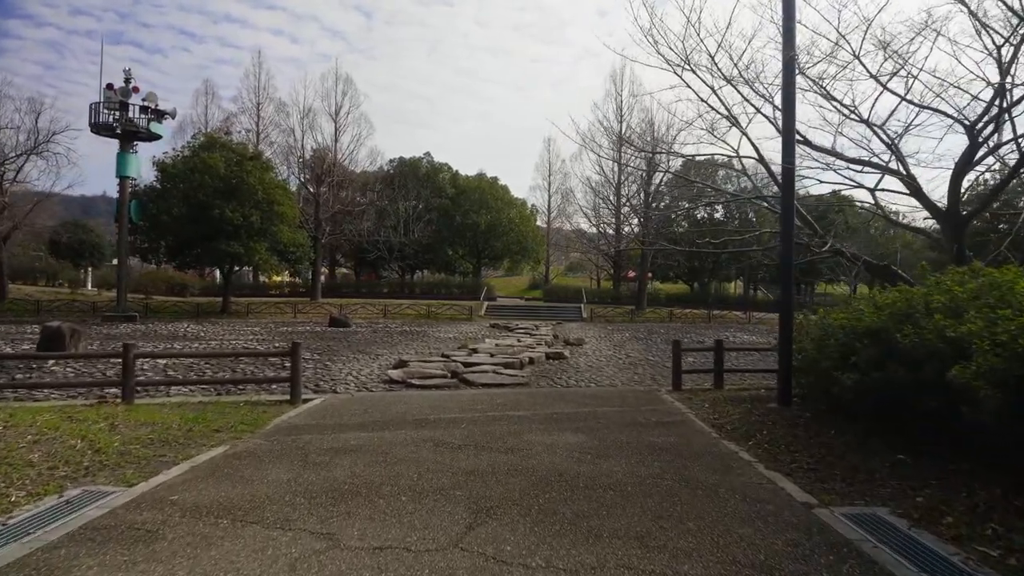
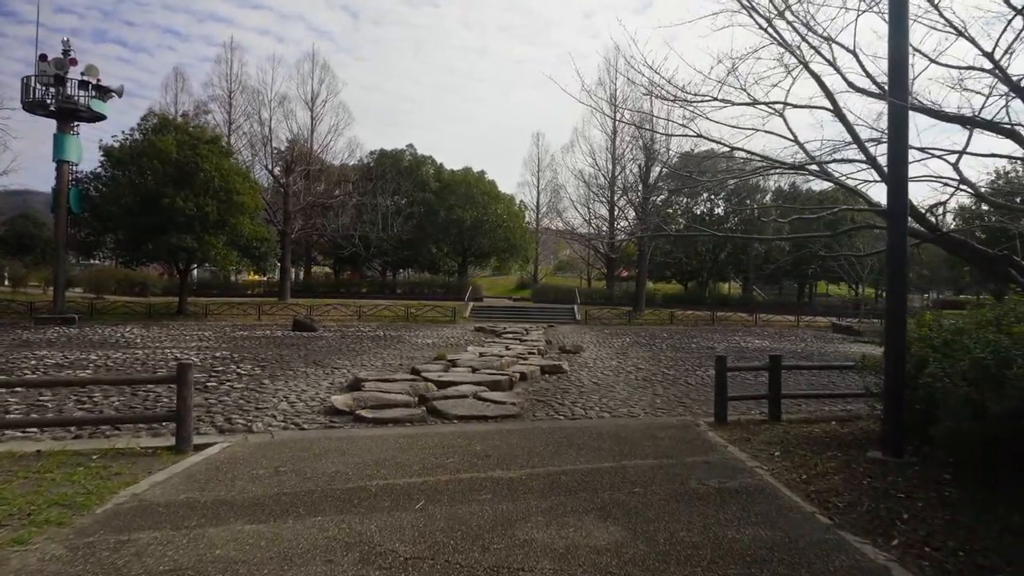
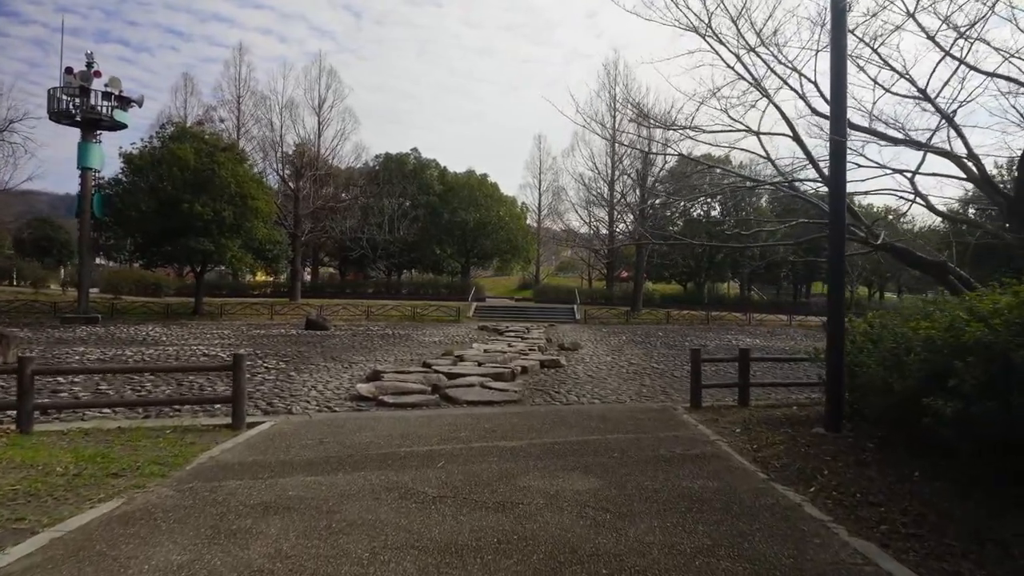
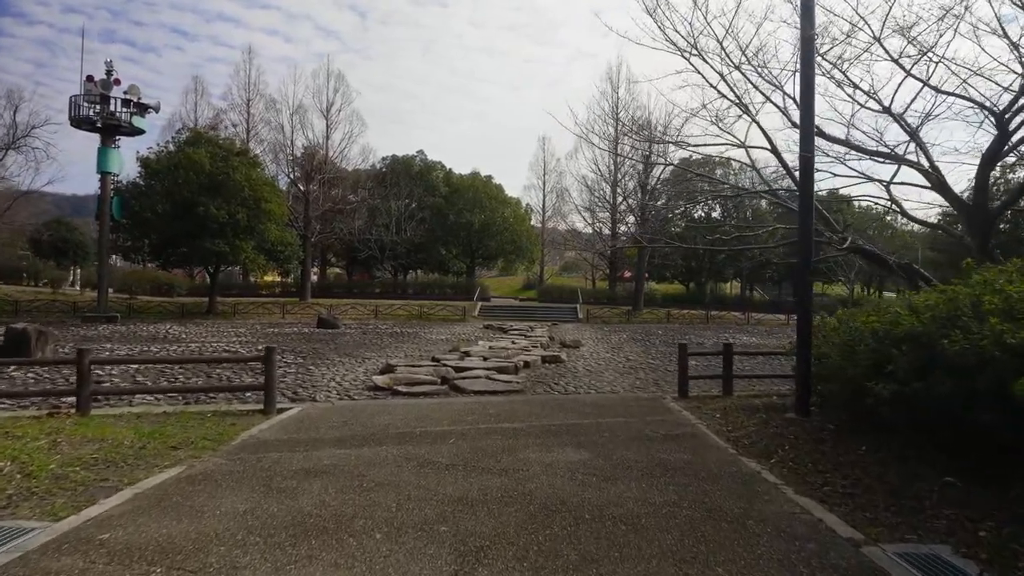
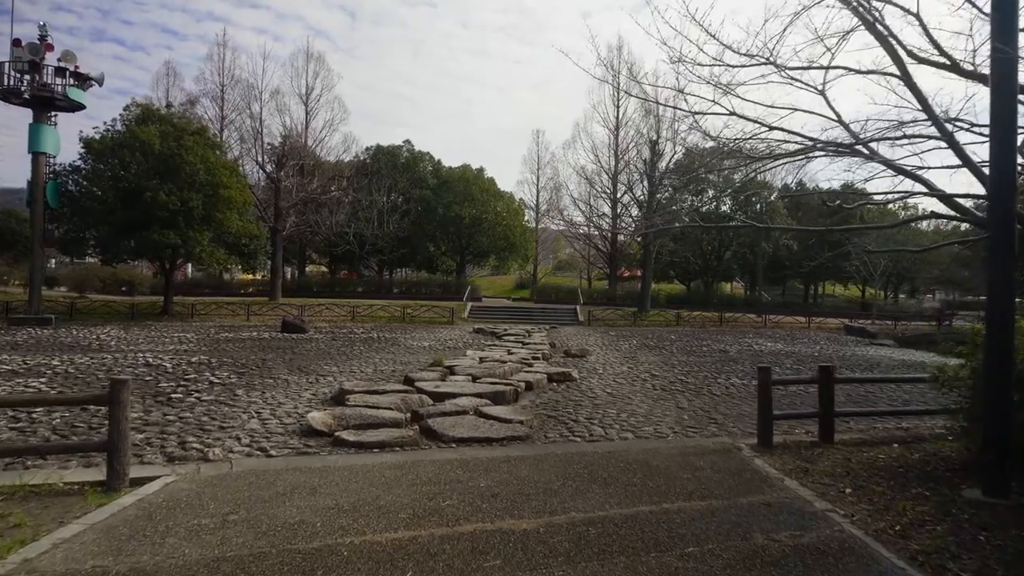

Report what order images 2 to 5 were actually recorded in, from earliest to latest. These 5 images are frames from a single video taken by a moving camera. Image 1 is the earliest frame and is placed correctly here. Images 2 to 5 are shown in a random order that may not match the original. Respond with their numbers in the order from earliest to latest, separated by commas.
4, 3, 2, 5
